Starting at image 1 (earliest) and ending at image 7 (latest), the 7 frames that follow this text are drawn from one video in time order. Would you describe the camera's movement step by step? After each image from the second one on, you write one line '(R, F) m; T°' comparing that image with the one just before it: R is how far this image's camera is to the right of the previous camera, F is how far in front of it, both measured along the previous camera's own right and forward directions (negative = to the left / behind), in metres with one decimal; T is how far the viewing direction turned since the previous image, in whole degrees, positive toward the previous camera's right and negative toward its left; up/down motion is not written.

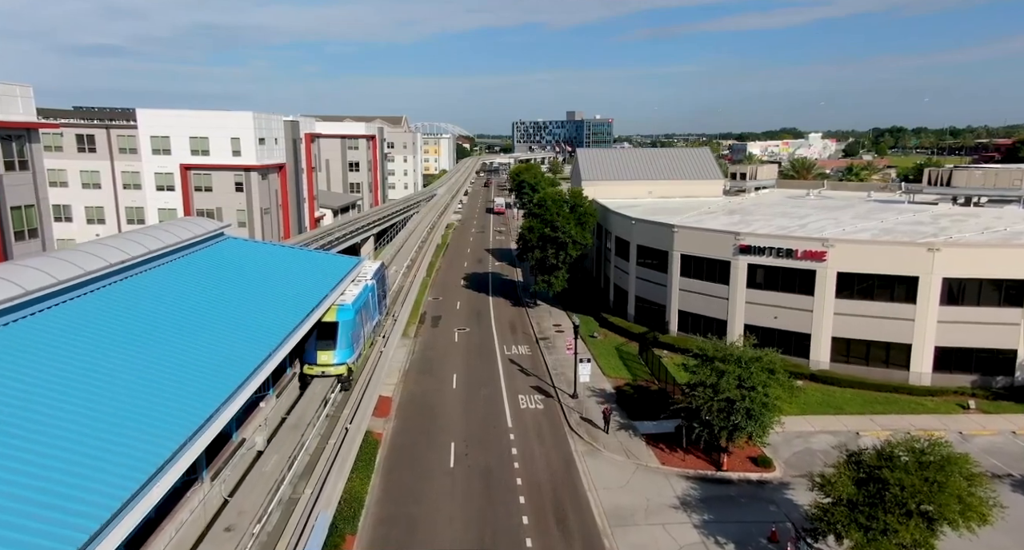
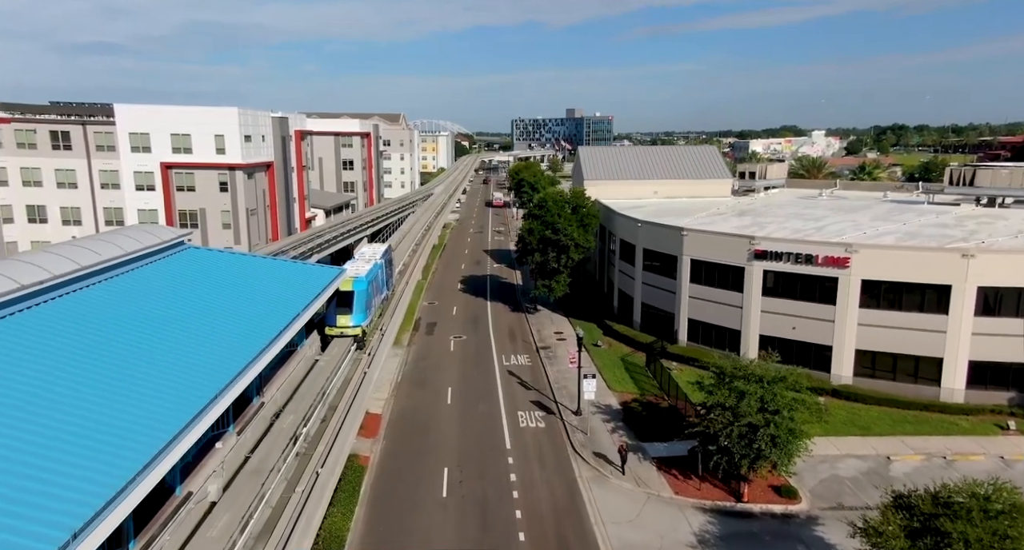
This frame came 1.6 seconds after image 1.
(0.0, +3.0) m; 0°
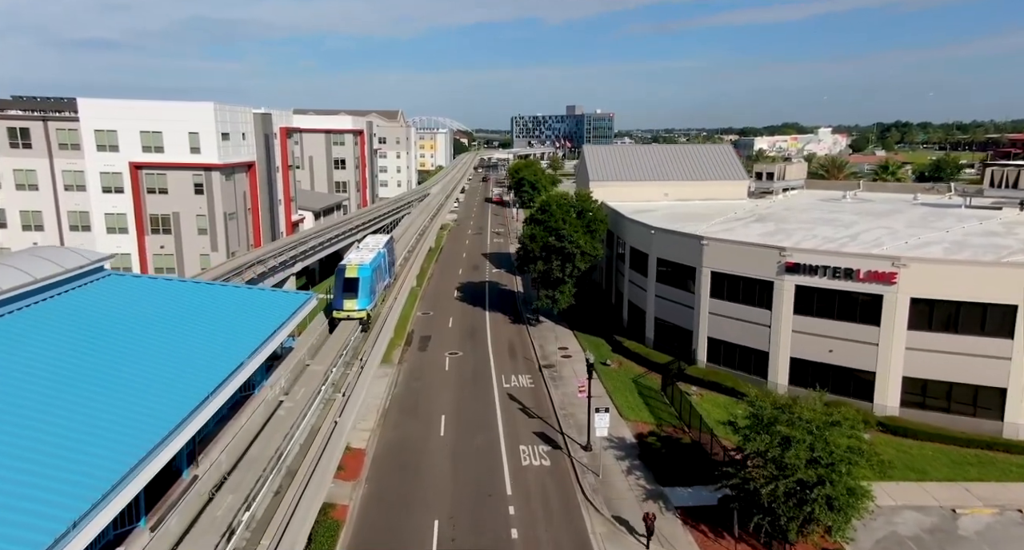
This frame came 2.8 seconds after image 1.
(-0.1, +4.6) m; 0°
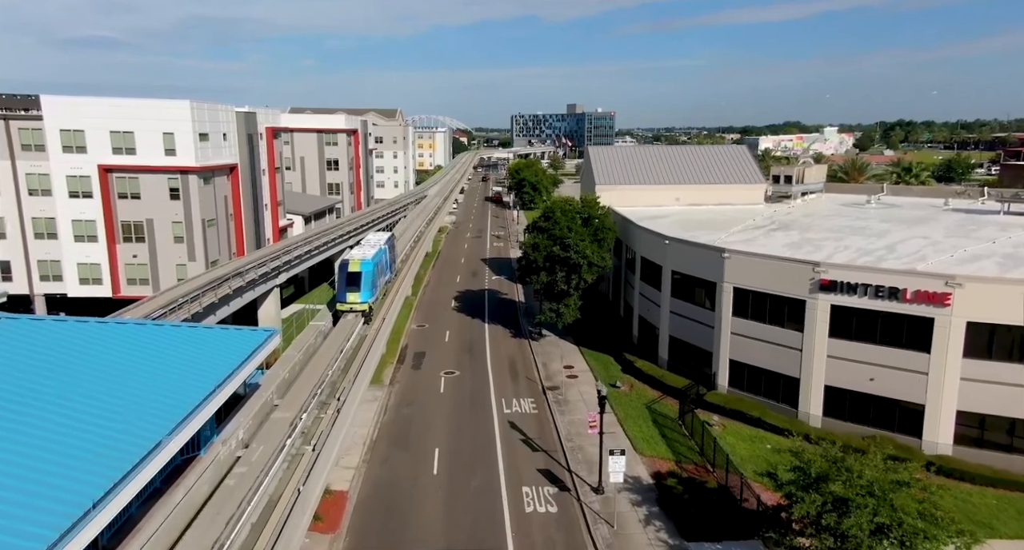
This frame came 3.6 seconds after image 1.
(-0.1, +4.0) m; 0°
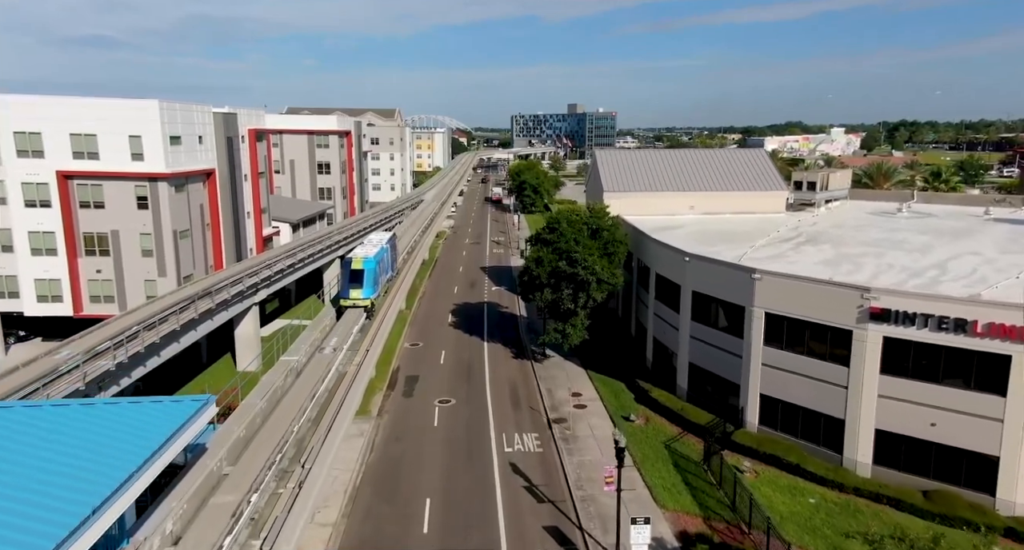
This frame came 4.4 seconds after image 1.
(-0.1, +4.5) m; 0°
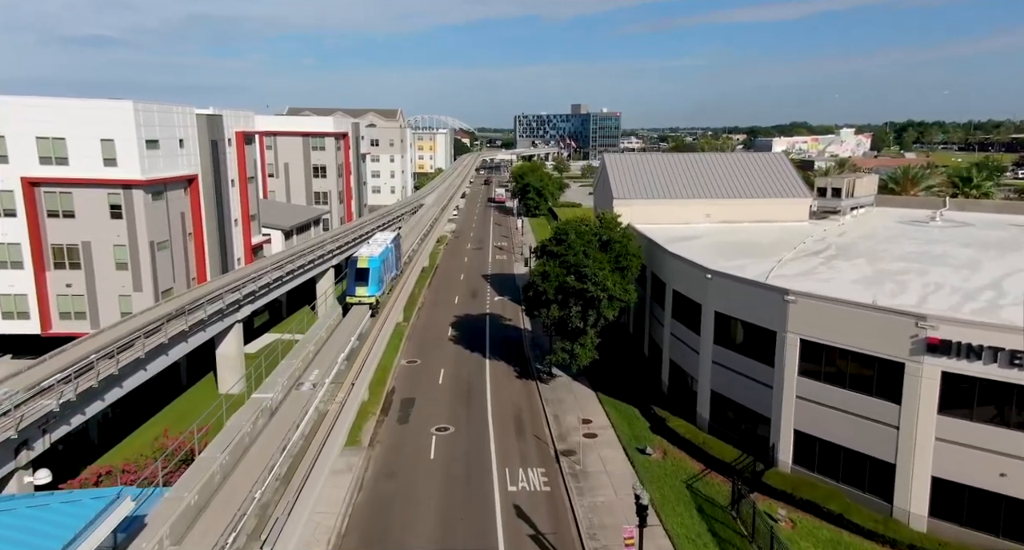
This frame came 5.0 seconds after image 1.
(-0.1, +3.5) m; 0°
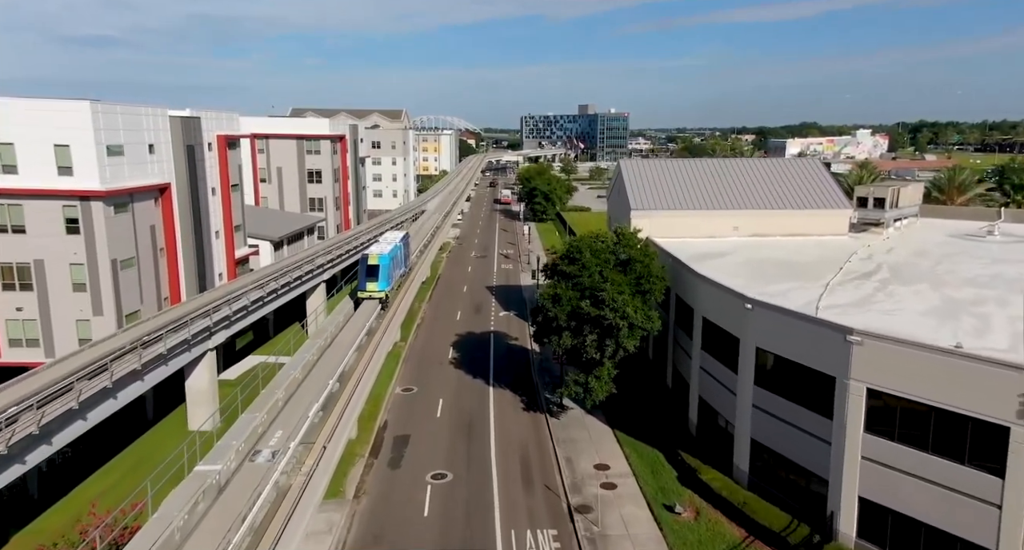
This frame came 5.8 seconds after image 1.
(0.0, +4.9) m; -1°
